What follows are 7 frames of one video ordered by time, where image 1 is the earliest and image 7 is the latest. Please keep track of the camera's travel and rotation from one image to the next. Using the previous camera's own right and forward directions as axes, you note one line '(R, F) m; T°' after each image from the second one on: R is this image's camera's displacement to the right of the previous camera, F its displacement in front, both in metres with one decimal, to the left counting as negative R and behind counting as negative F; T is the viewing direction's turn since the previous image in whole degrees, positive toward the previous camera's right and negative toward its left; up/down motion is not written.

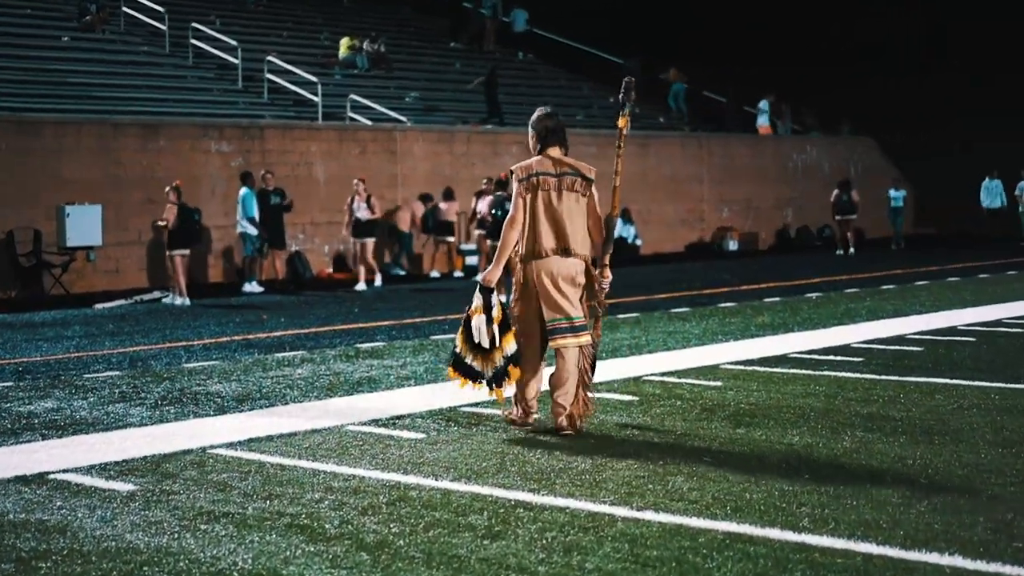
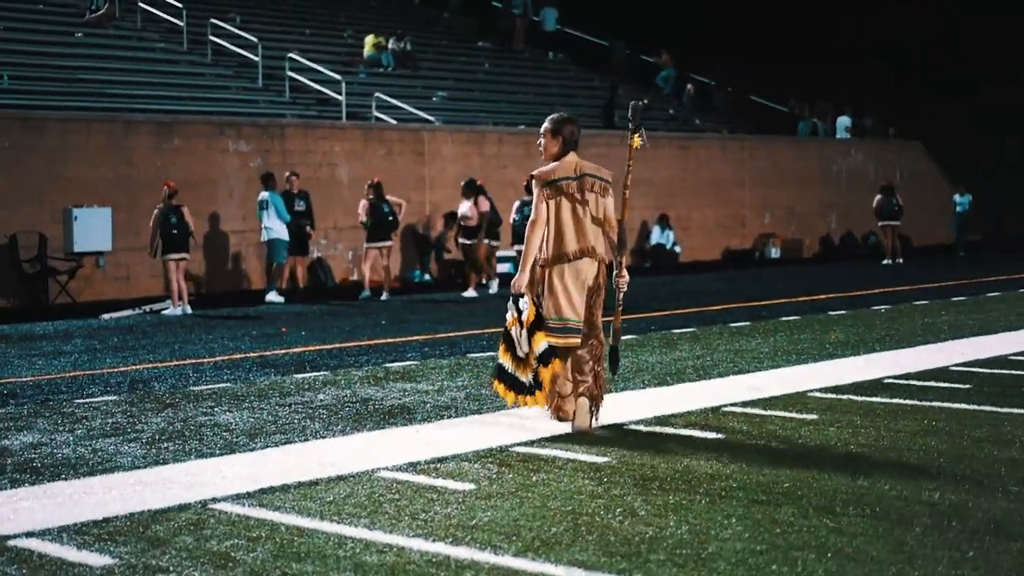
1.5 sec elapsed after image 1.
(-0.2, +1.4) m; -1°
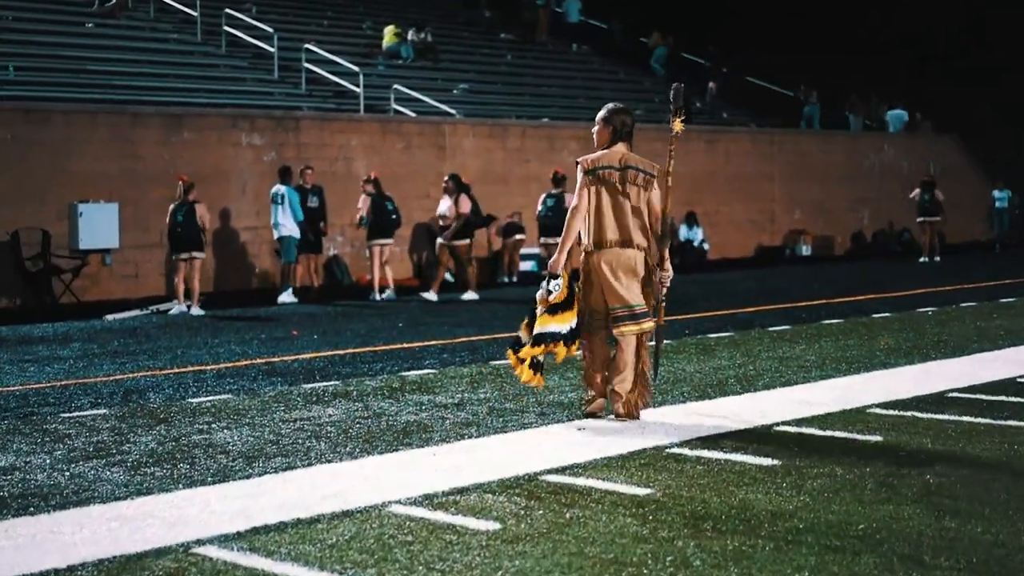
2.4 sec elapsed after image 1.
(0.0, +0.9) m; -1°
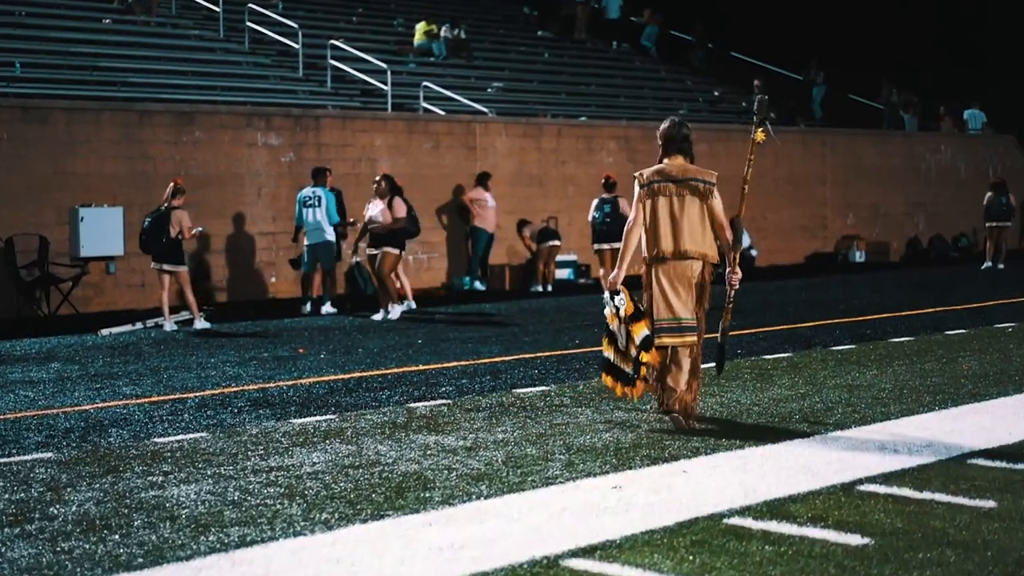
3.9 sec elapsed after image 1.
(+0.1, +1.5) m; -1°
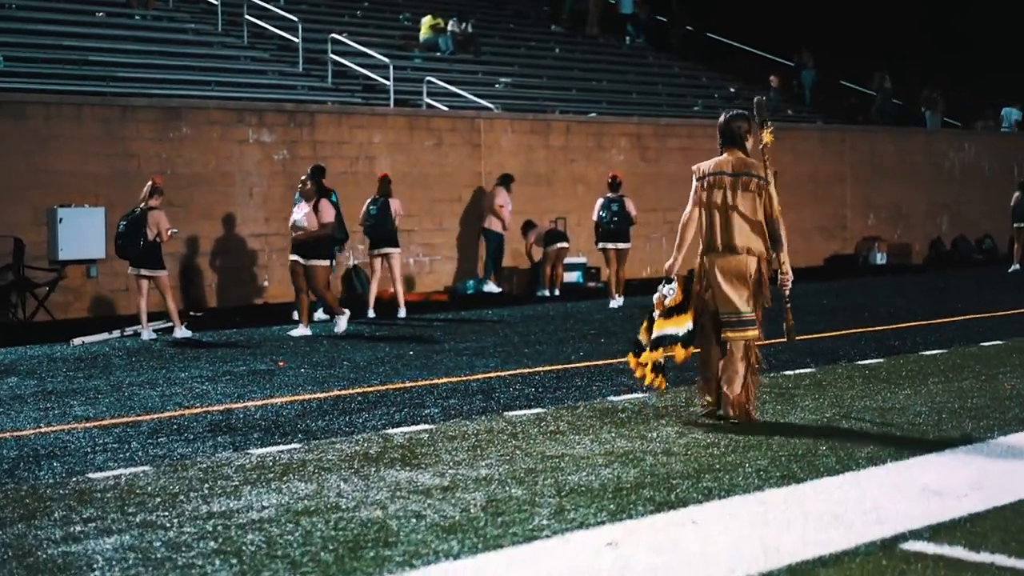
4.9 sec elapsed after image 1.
(+0.1, +1.0) m; -1°
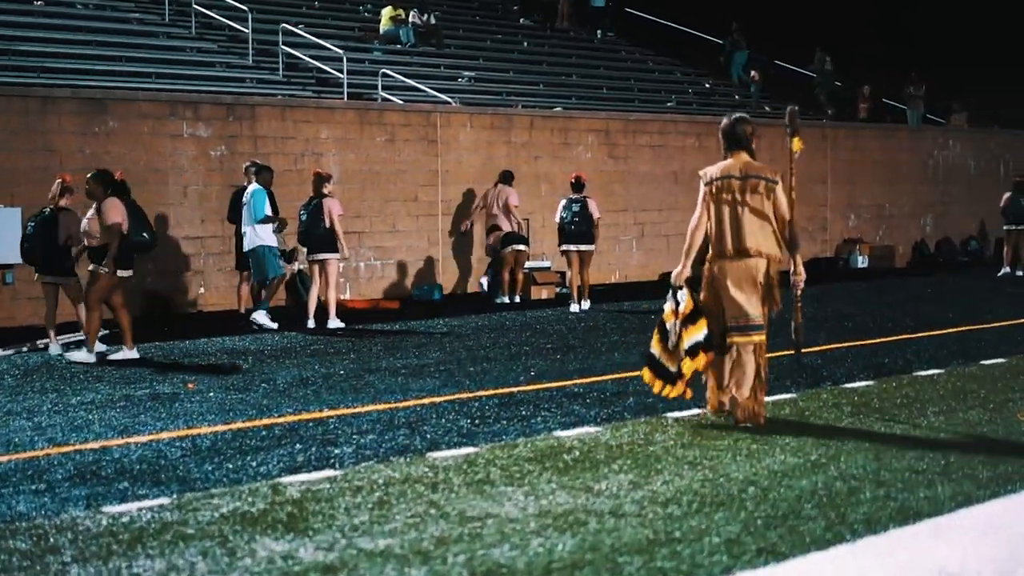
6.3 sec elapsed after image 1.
(+0.2, +1.4) m; +1°
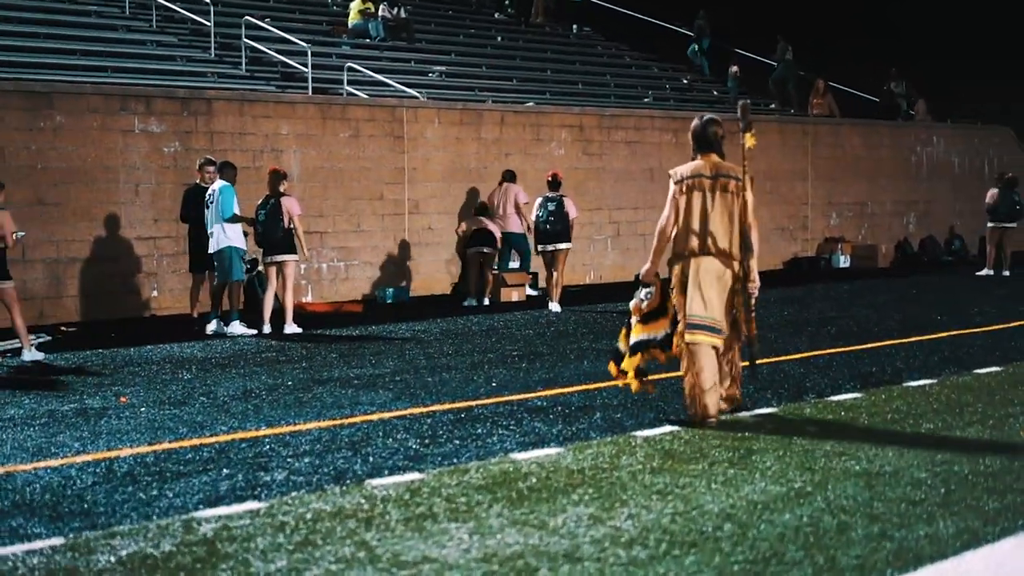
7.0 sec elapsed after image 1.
(+0.1, +0.8) m; +1°
